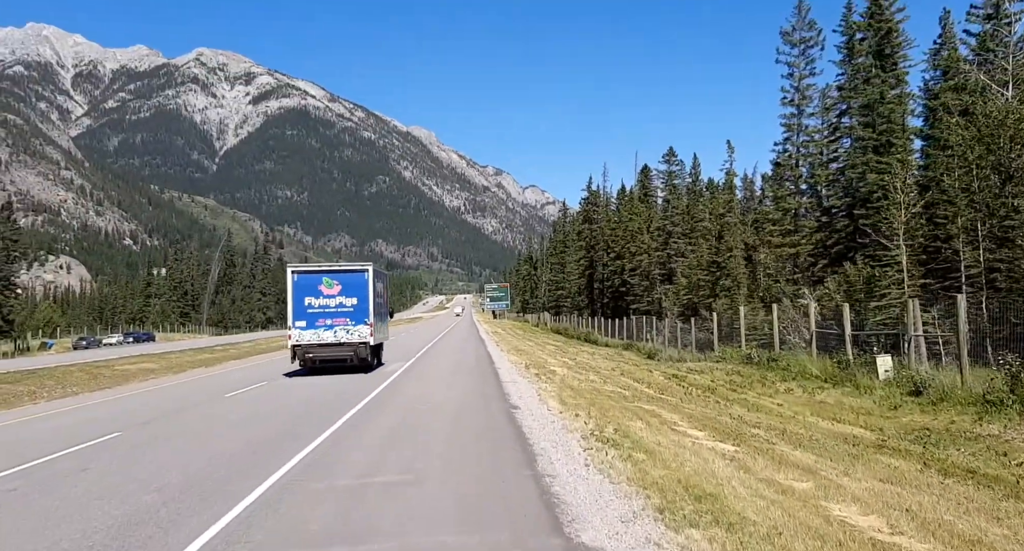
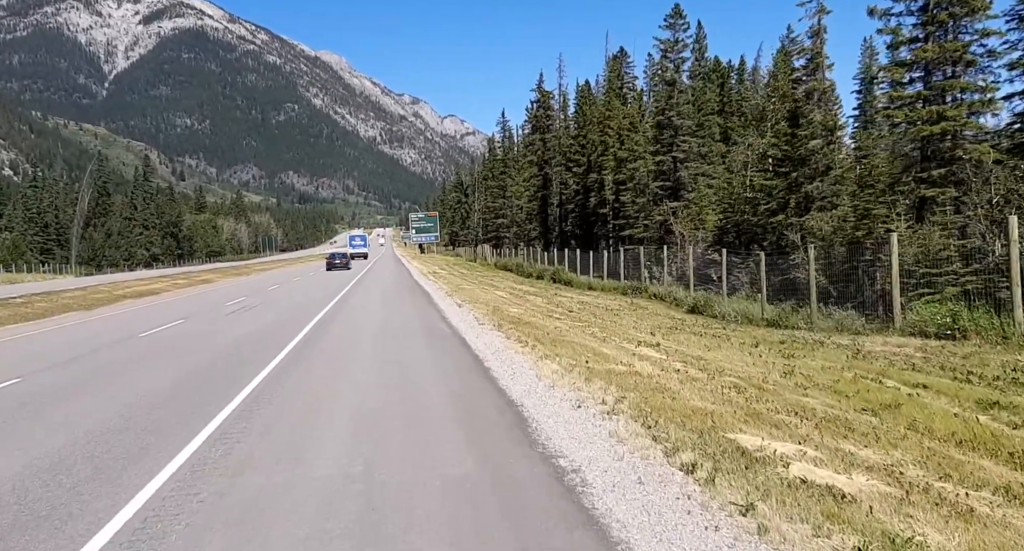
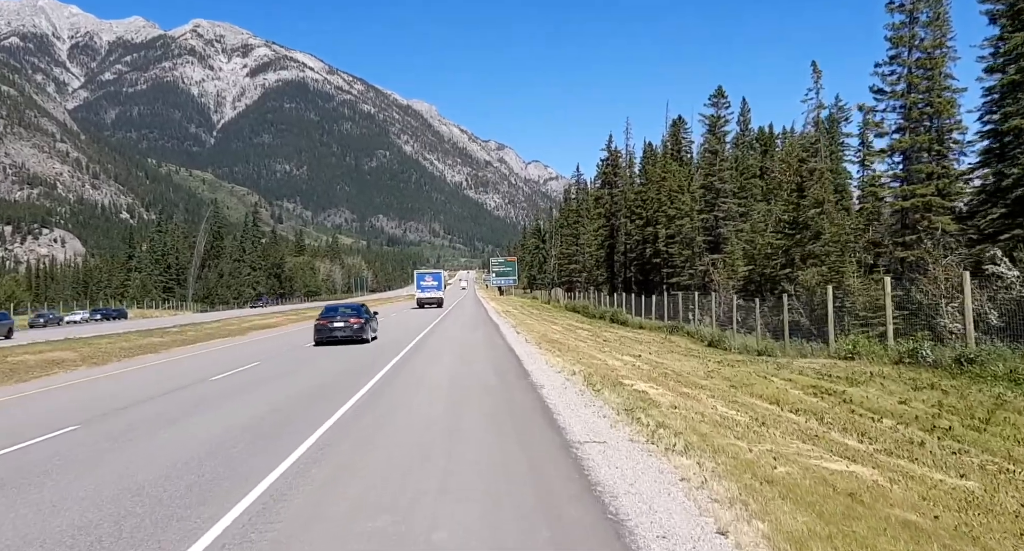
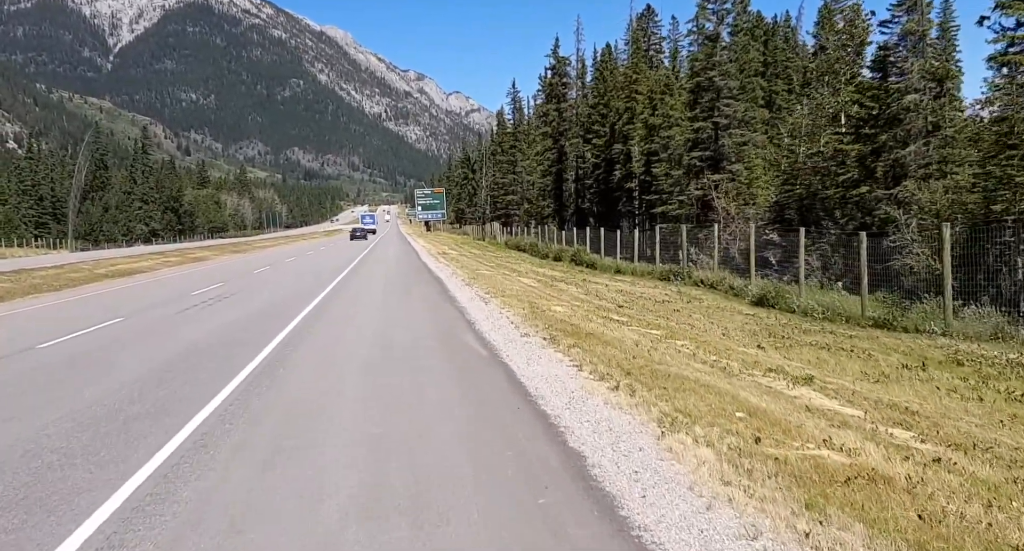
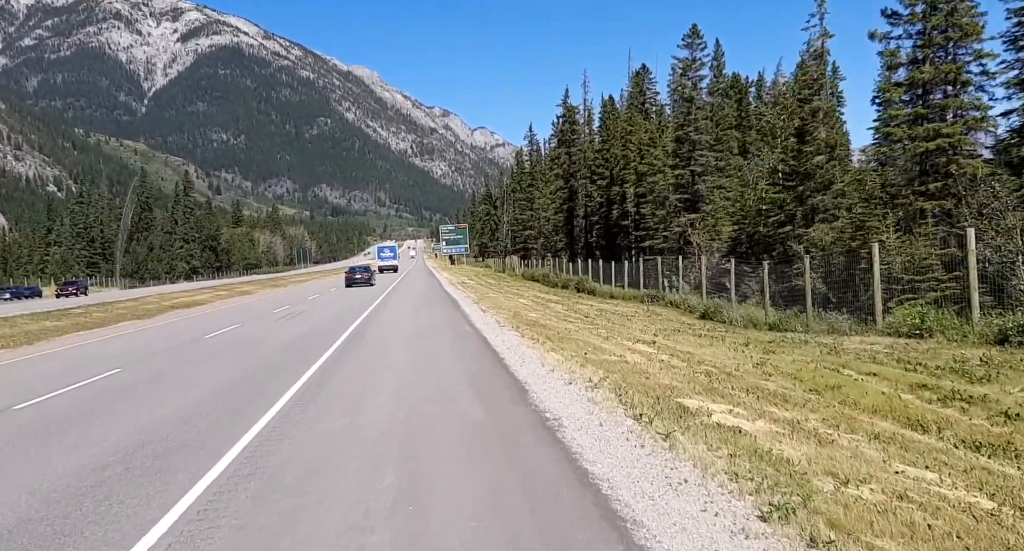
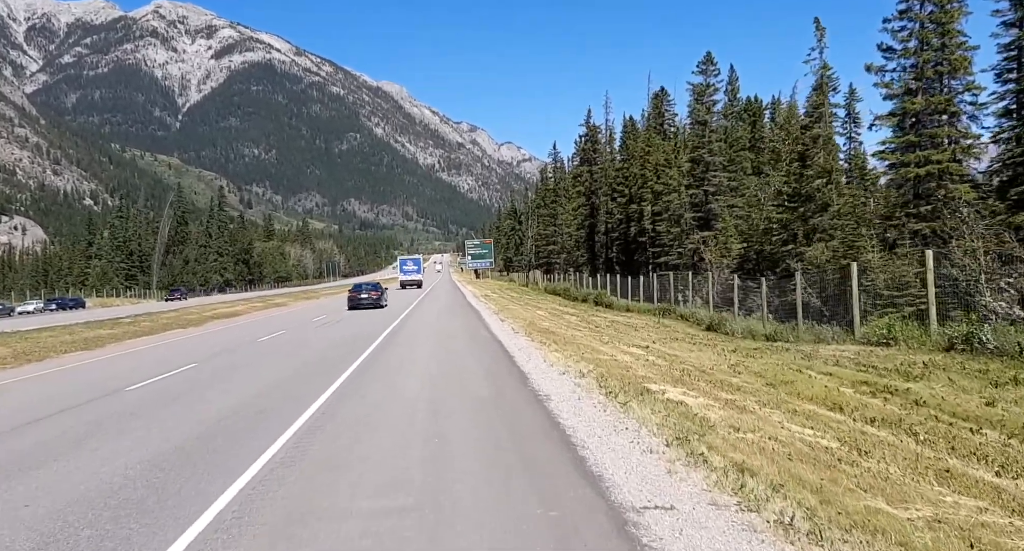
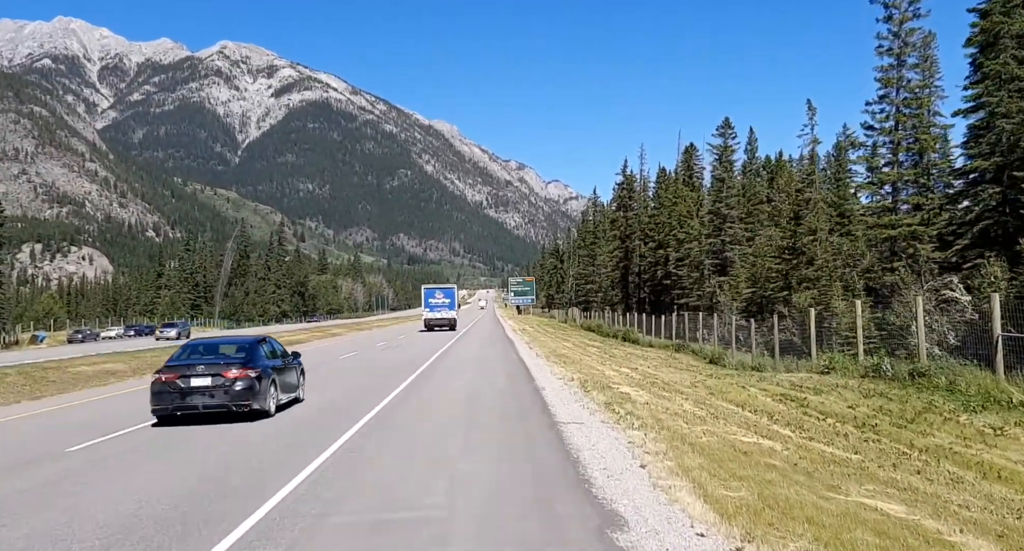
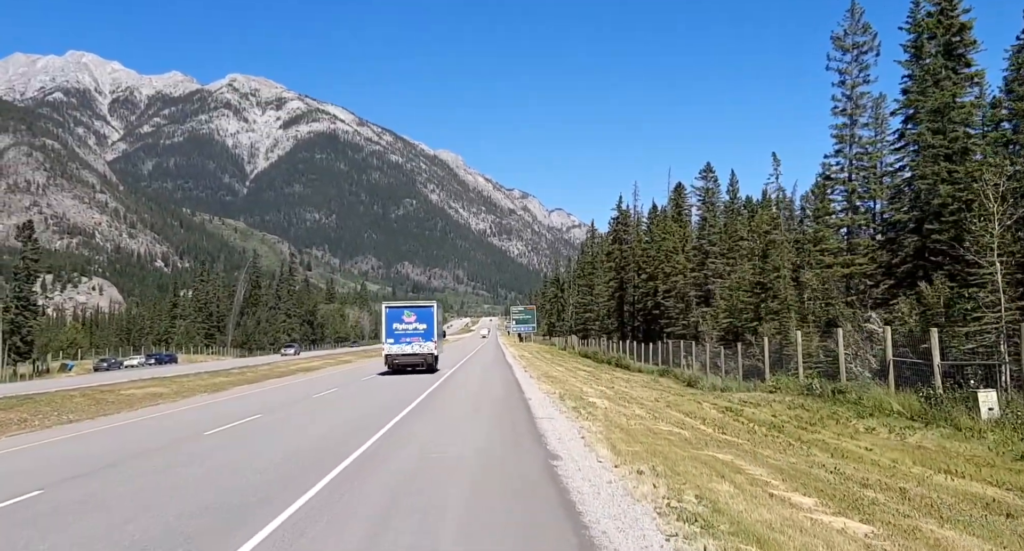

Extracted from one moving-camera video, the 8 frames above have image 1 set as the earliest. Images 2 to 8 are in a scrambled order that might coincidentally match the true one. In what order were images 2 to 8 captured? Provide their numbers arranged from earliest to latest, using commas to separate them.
8, 7, 3, 6, 5, 2, 4
